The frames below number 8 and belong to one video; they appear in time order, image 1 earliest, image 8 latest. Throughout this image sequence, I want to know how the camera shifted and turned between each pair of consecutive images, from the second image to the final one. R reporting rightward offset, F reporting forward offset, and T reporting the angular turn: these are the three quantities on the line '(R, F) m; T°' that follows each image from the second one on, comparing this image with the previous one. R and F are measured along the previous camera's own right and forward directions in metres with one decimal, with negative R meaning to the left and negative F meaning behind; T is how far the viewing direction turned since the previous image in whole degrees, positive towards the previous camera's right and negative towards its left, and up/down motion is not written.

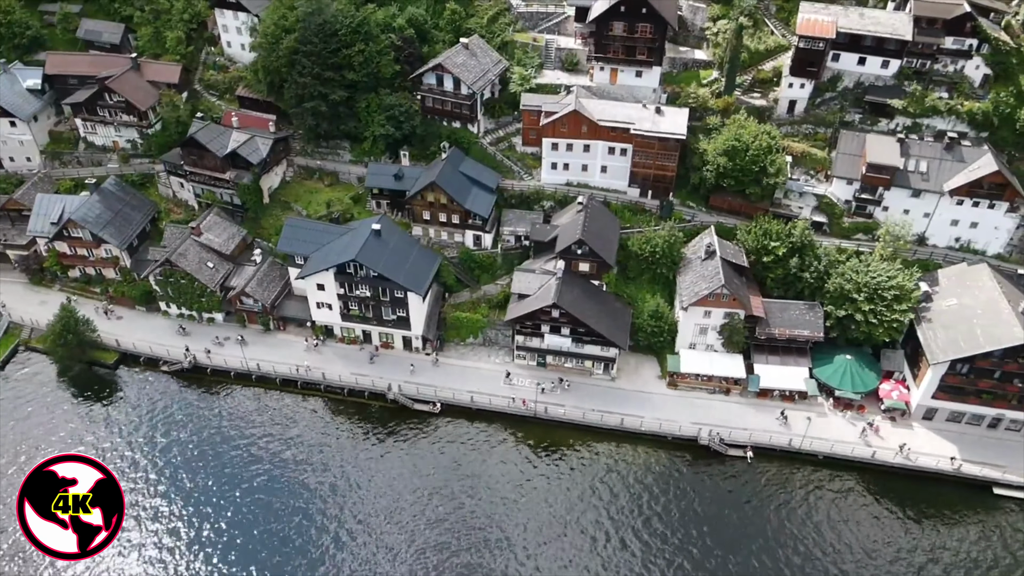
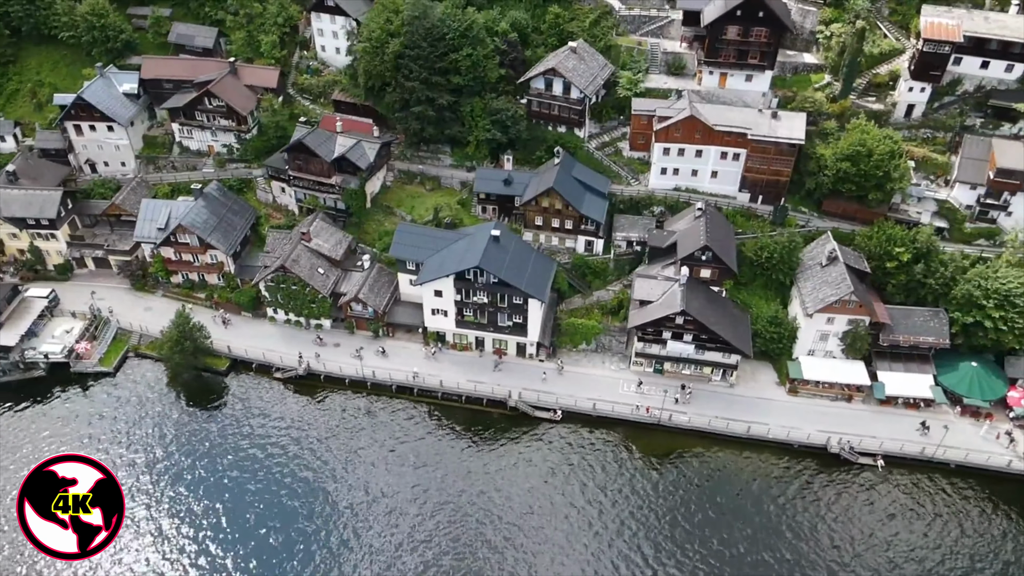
(-7.7, +0.4) m; 0°
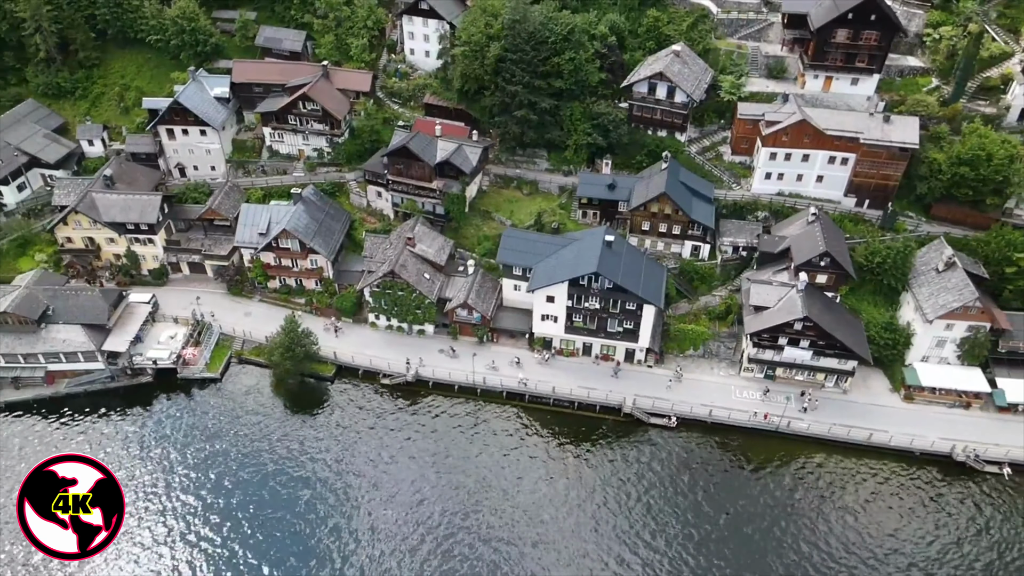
(-7.3, +0.4) m; 0°
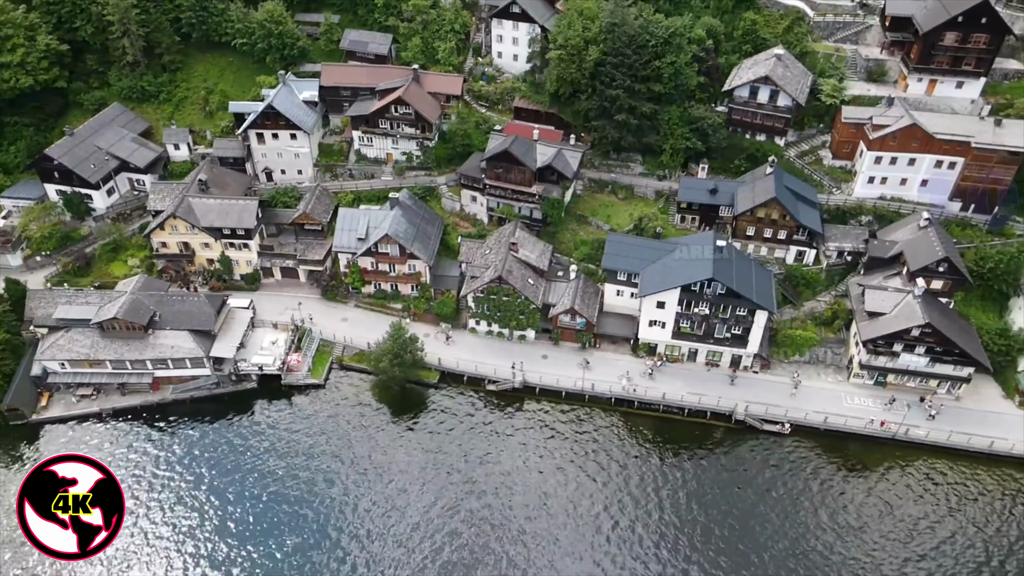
(-7.0, +0.4) m; 0°
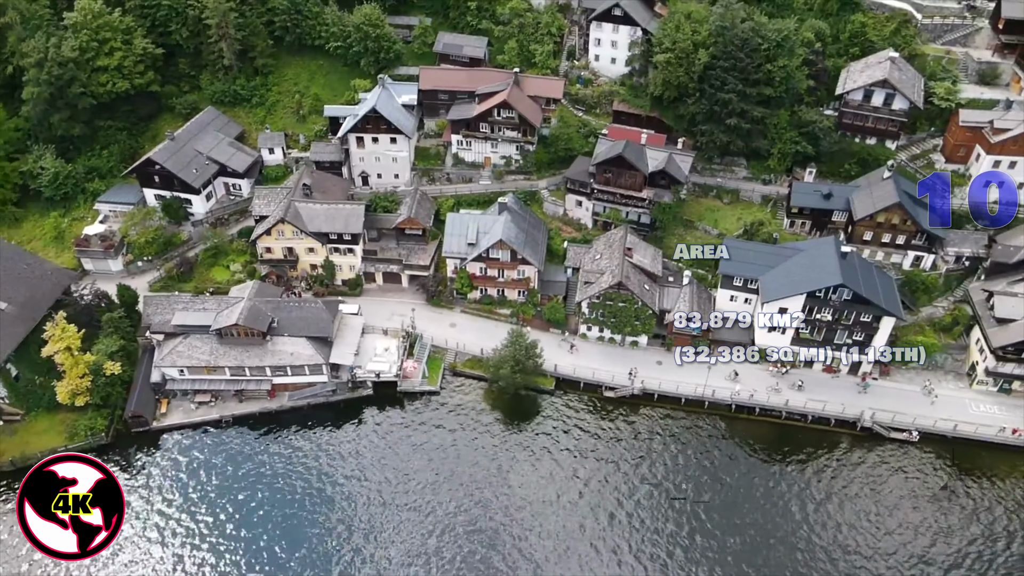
(-7.7, +0.5) m; 0°
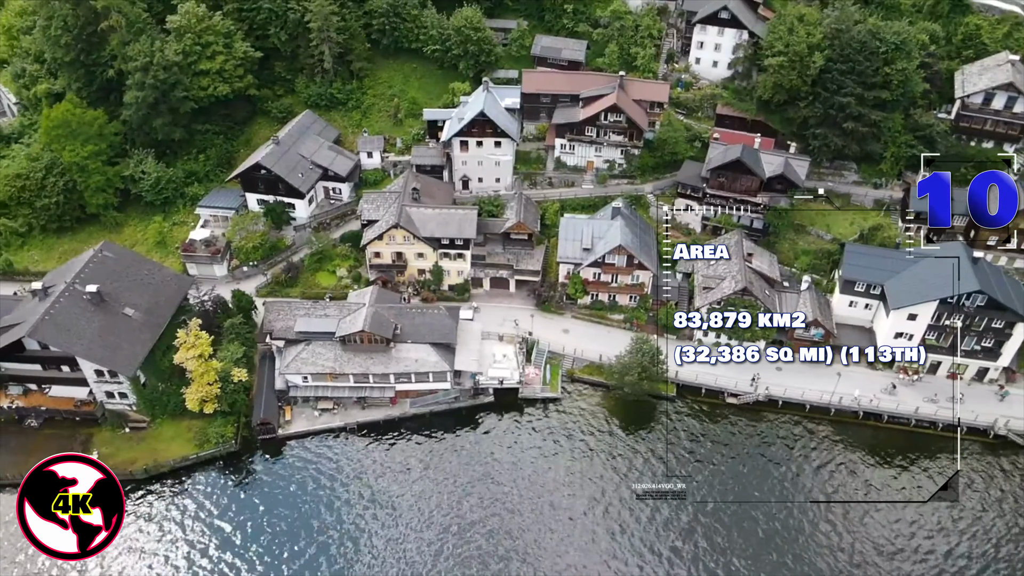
(-7.9, +0.5) m; 0°
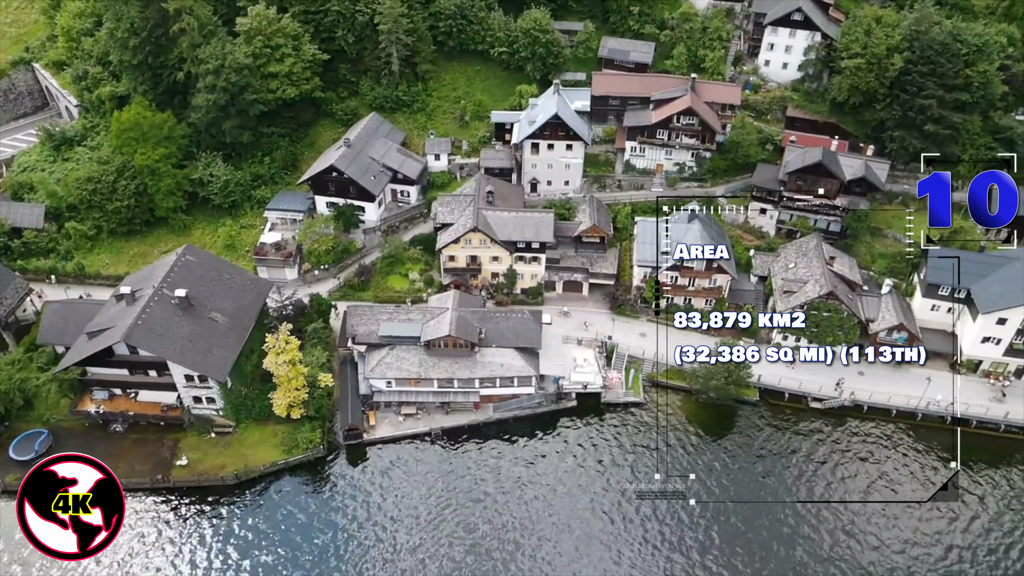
(-5.3, +0.3) m; 0°
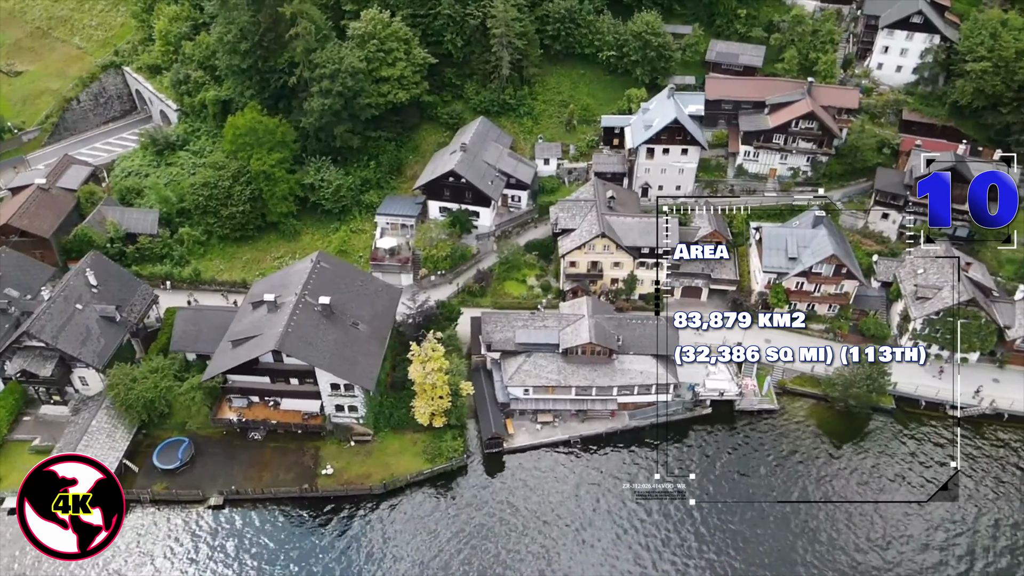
(-8.5, +0.5) m; 0°
